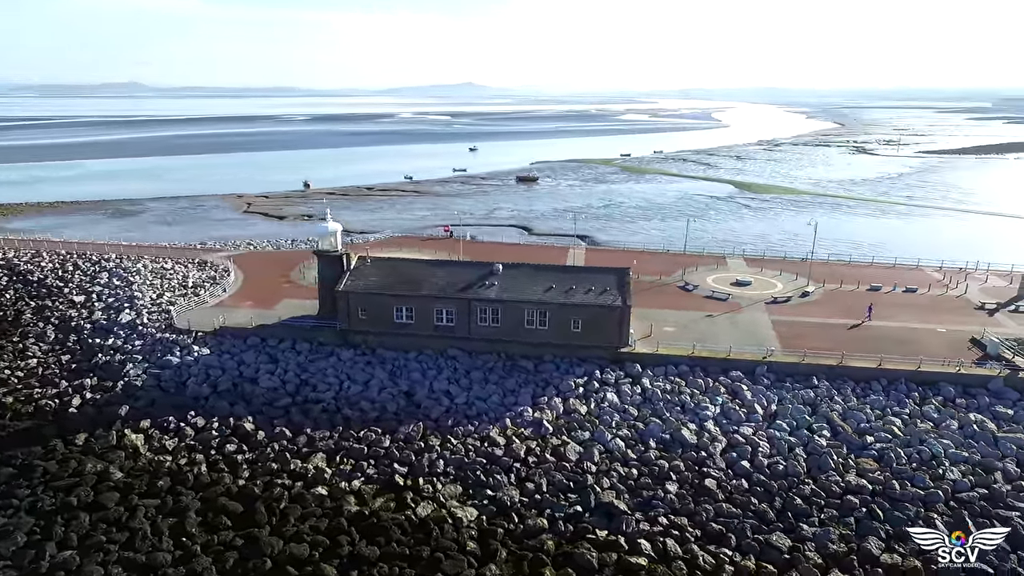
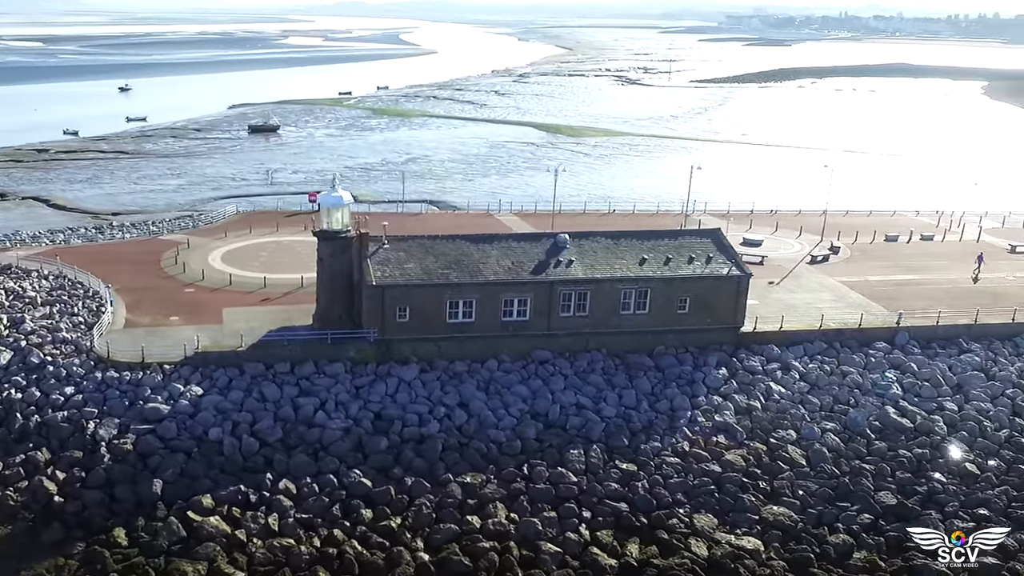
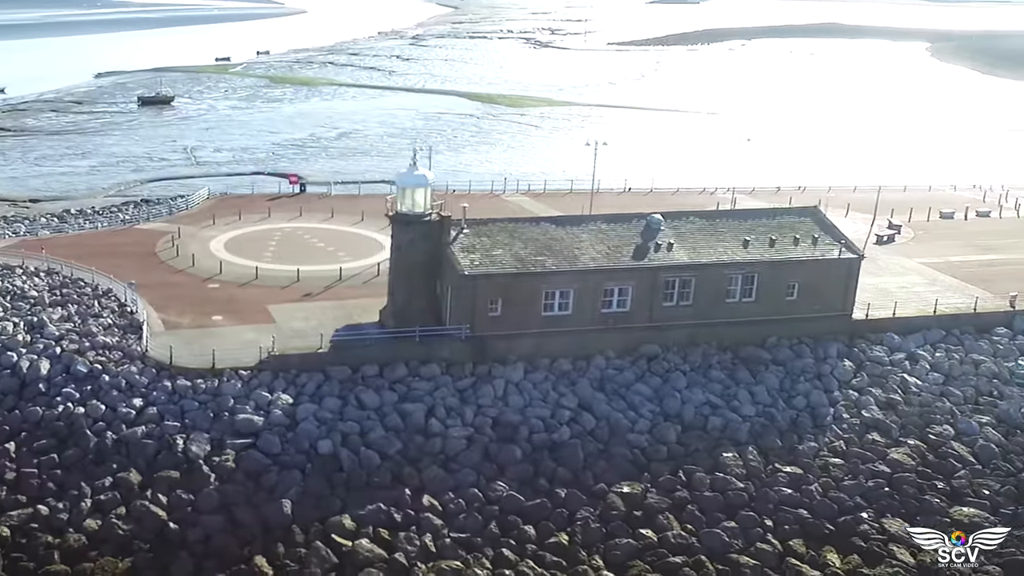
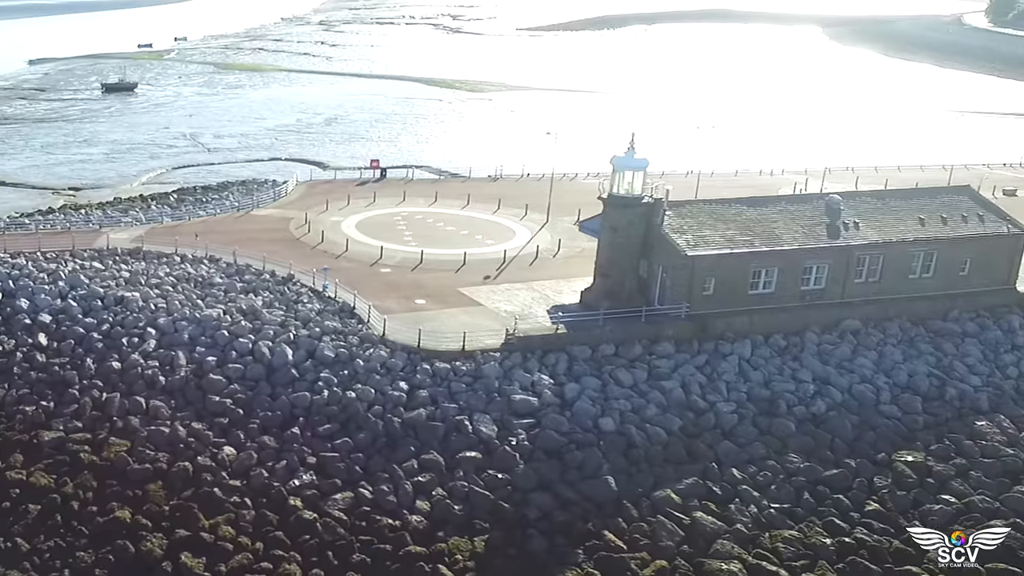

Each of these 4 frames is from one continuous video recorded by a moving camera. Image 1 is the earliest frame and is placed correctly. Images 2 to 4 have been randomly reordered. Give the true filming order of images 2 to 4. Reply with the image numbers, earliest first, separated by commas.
2, 3, 4
